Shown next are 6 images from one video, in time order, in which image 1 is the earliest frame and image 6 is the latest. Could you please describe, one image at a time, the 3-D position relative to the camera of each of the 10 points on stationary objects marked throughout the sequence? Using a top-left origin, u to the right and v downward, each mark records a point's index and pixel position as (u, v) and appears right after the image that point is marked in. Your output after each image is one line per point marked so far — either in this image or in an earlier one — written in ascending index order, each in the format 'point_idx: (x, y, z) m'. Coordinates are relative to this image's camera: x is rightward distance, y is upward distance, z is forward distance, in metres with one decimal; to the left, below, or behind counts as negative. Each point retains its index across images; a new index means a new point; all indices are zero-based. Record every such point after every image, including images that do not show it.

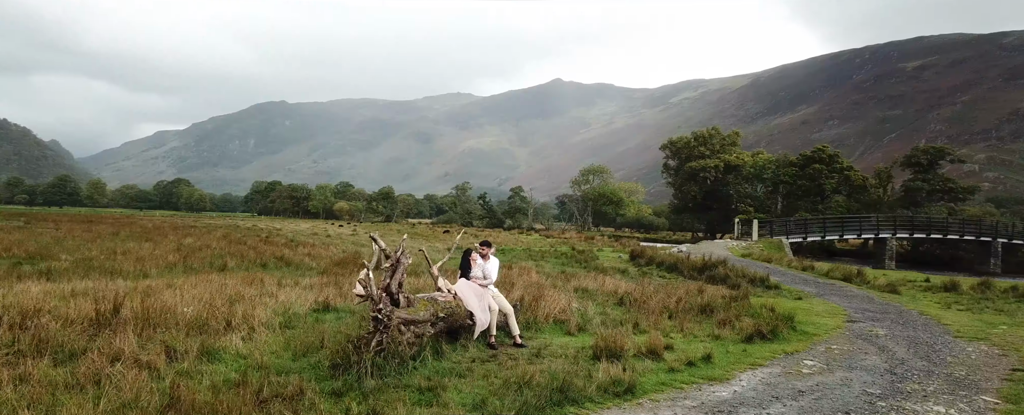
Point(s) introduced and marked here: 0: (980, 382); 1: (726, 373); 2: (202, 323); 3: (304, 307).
0: (+9.8, -3.6, +13.3) m
1: (+3.8, -2.9, +11.2) m
2: (-5.2, -2.0, +11.0) m
3: (-5.1, -2.3, +15.1) m
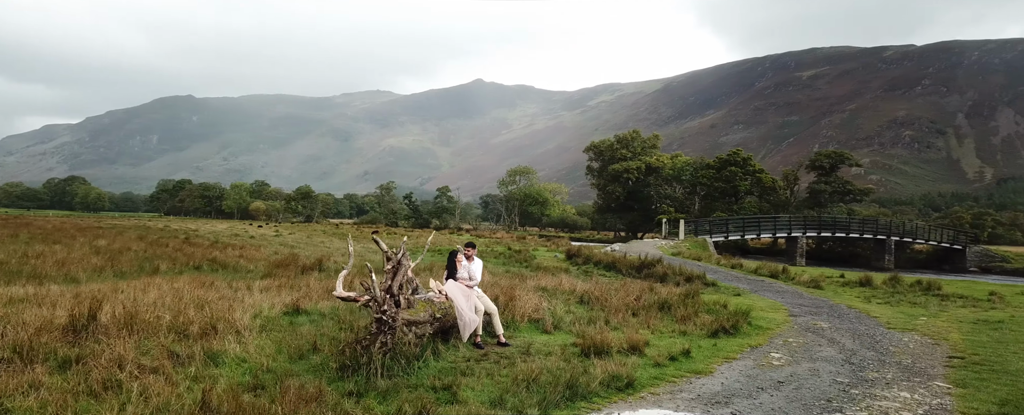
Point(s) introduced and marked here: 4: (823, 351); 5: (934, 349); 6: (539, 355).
0: (+9.4, -3.6, +14.4) m
1: (+3.6, -2.9, +11.7) m
2: (-5.4, -2.0, +10.6) m
3: (-5.7, -2.3, +14.7) m
4: (+8.0, -3.7, +16.3) m
5: (+13.0, -4.3, +19.6) m
6: (+0.4, -2.6, +11.1) m
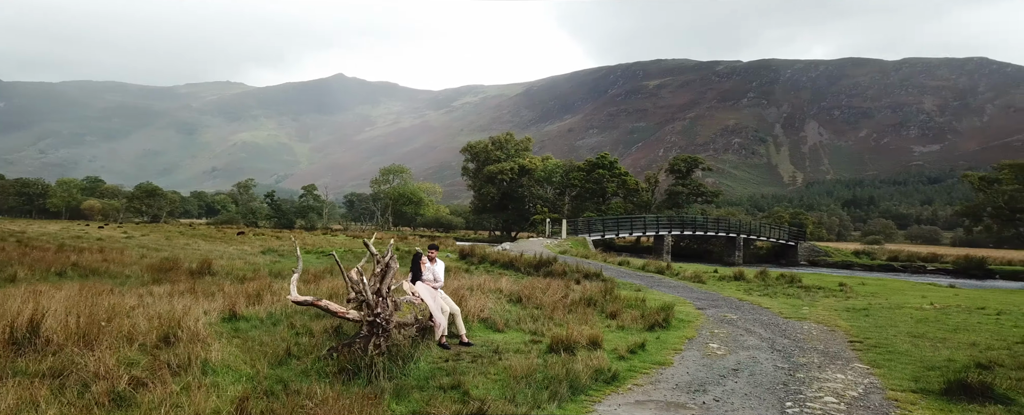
0: (+8.2, -3.6, +16.0) m
1: (+2.9, -2.9, +12.3) m
2: (-5.7, -2.0, +9.8) m
3: (-6.7, -2.3, +13.9) m
4: (+6.5, -3.7, +17.6) m
5: (+10.9, -4.3, +21.7) m
6: (-0.1, -2.6, +11.3) m
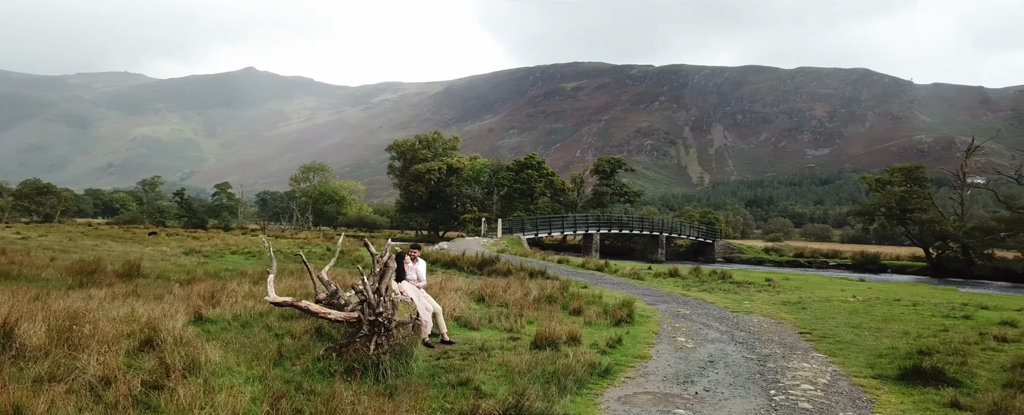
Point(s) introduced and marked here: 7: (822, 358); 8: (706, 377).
0: (+7.5, -3.6, +16.9) m
1: (+2.6, -2.9, +12.8) m
2: (-5.8, -2.0, +9.5) m
3: (-7.1, -2.3, +13.4) m
4: (+5.7, -3.7, +18.3) m
5: (+9.7, -4.3, +22.8) m
6: (-0.4, -2.6, +11.4) m
7: (+6.6, -3.3, +13.7) m
8: (+3.2, -2.8, +10.4) m
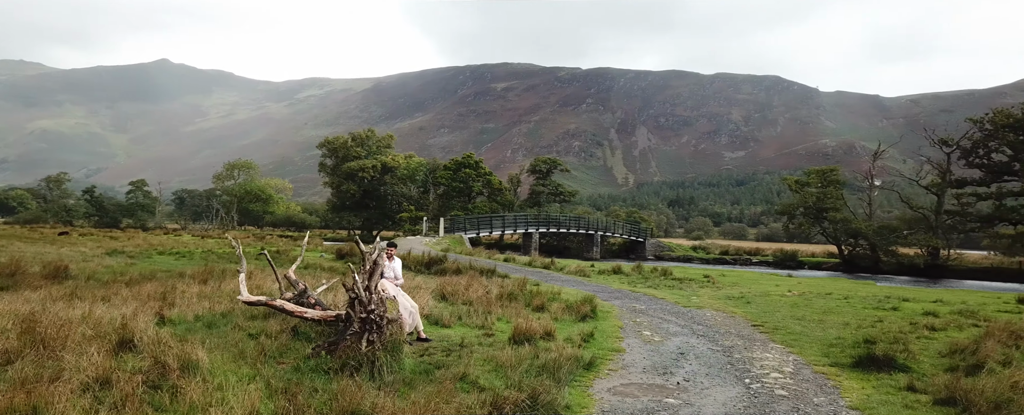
0: (+6.7, -3.6, +17.6) m
1: (+2.1, -2.8, +13.2) m
2: (-6.0, -2.0, +9.1) m
3: (-7.6, -2.3, +13.0) m
4: (+4.7, -3.6, +19.0) m
5: (+8.3, -4.2, +23.8) m
6: (-0.8, -2.5, +11.6) m
7: (+6.1, -3.2, +14.4) m
8: (+2.9, -2.7, +10.8) m
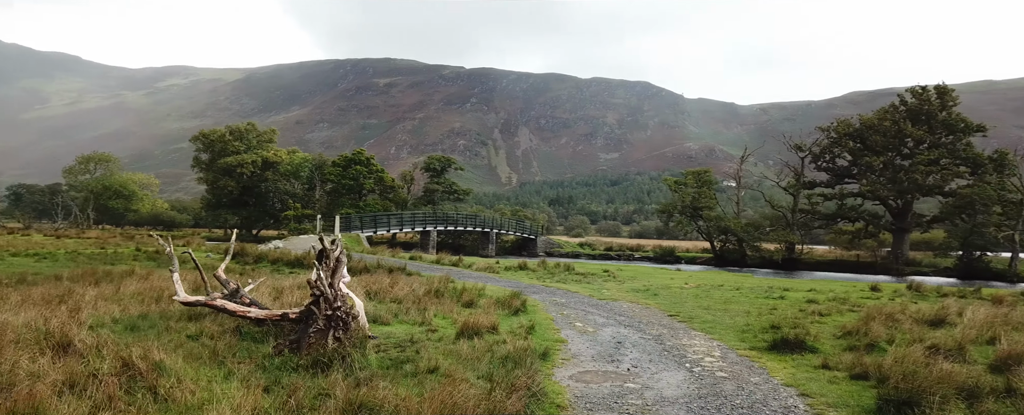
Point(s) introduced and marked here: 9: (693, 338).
0: (+4.8, -3.5, +18.8) m
1: (+0.9, -2.8, +13.7) m
2: (-6.5, -1.9, +8.6) m
3: (-8.7, -2.2, +12.1) m
4: (+2.6, -3.5, +19.9) m
5: (+5.5, -4.1, +25.1) m
6: (-1.7, -2.5, +11.7) m
7: (+4.6, -3.2, +15.5) m
8: (+2.1, -2.7, +11.6) m
9: (+4.3, -3.1, +15.0) m
